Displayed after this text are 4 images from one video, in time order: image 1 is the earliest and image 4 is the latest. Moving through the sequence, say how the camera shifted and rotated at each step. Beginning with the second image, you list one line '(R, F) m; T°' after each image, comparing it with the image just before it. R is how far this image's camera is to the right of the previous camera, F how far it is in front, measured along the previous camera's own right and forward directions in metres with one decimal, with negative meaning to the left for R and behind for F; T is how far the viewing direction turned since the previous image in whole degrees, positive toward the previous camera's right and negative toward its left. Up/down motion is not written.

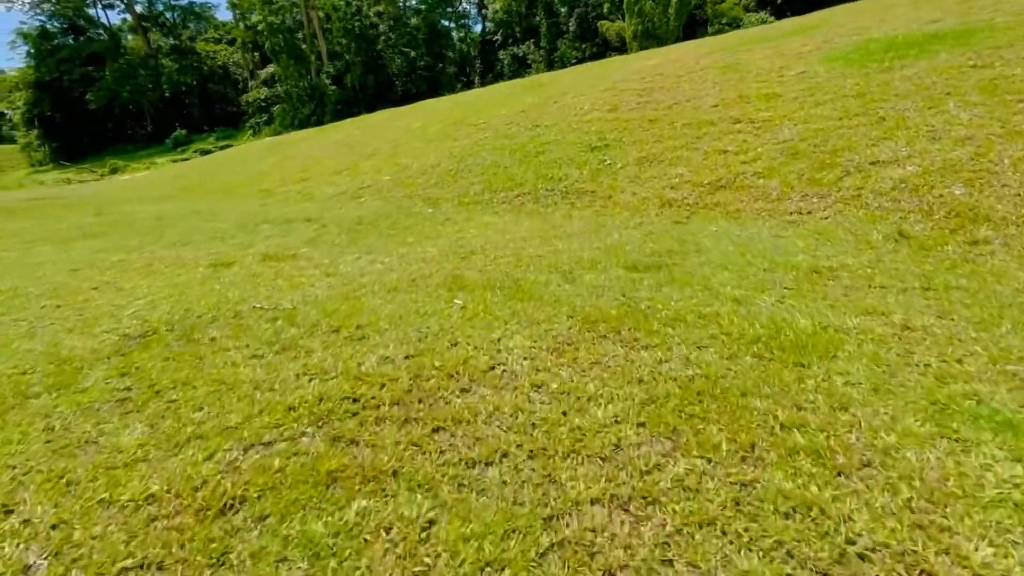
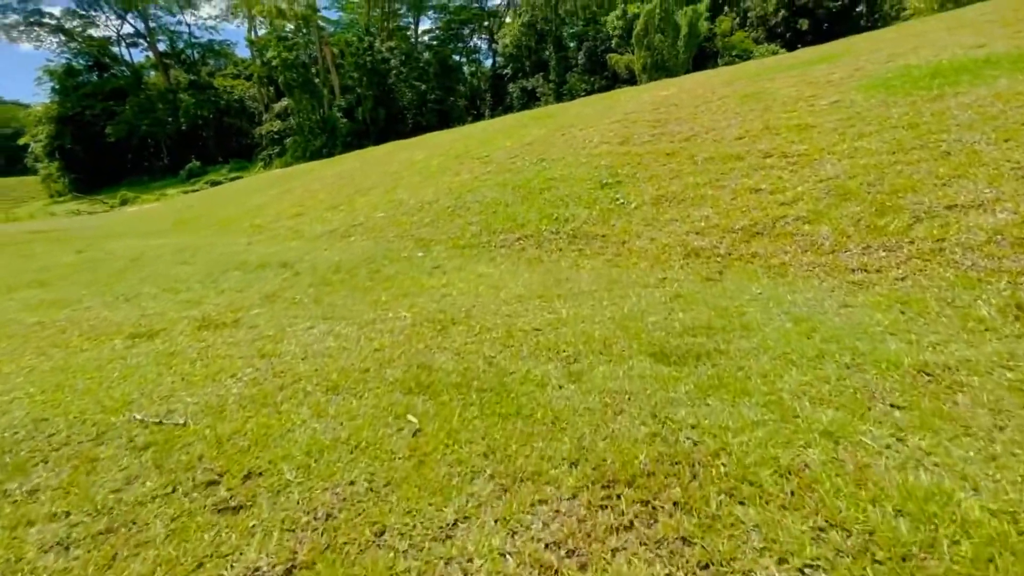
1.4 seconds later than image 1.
(+0.2, +1.0) m; -1°
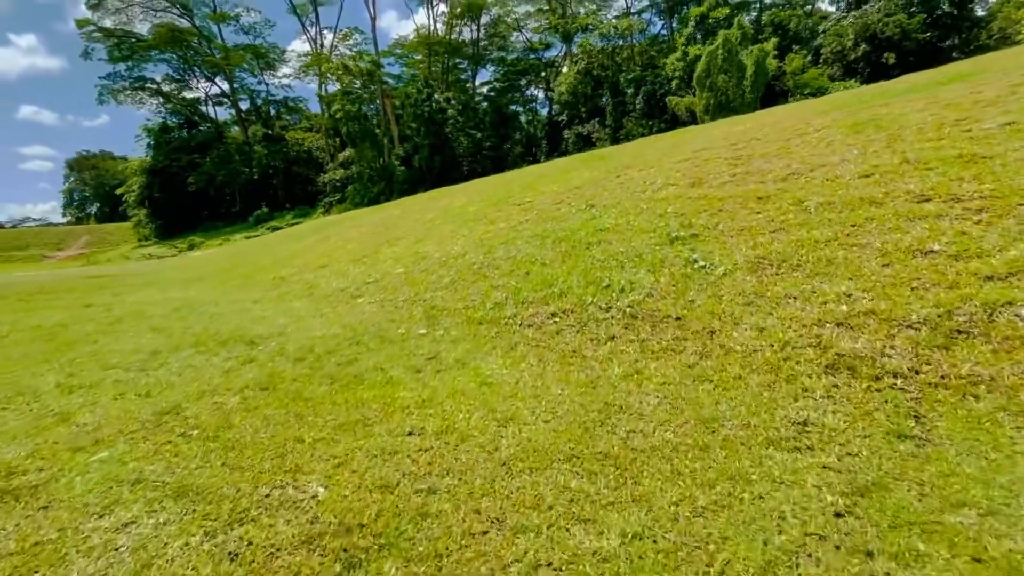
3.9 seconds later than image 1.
(+0.2, +2.1) m; -6°
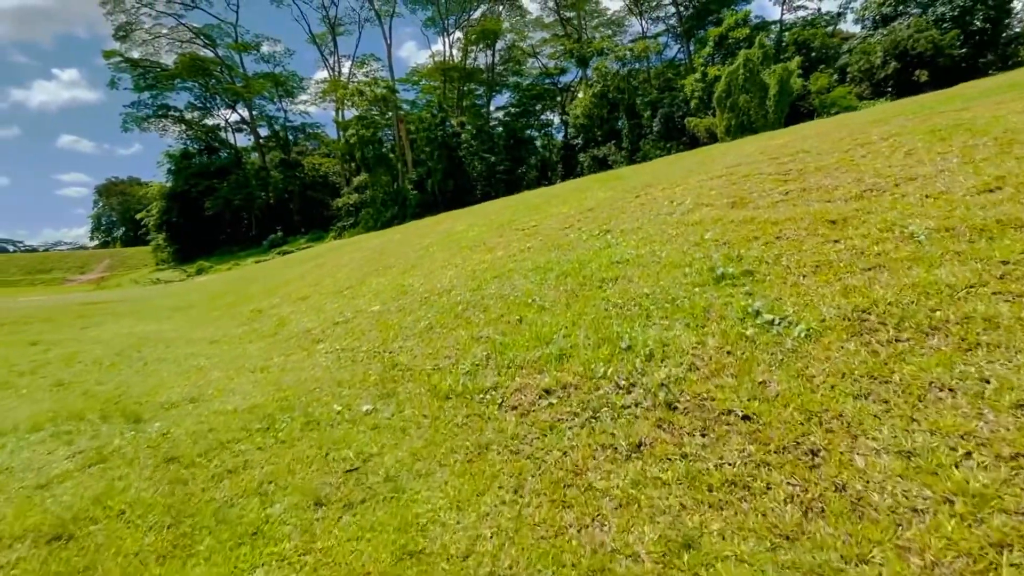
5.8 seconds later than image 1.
(+0.3, +1.7) m; -2°
